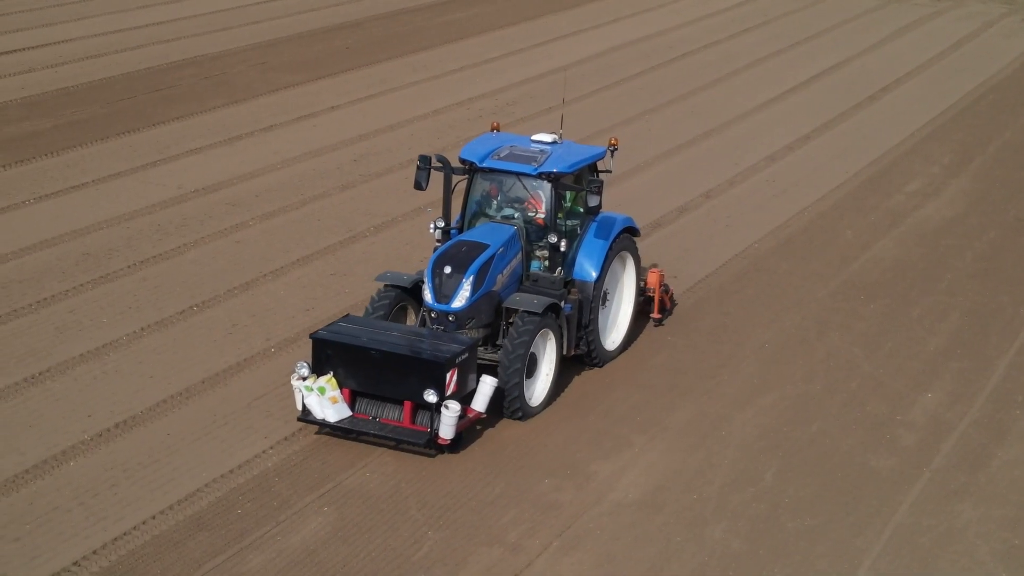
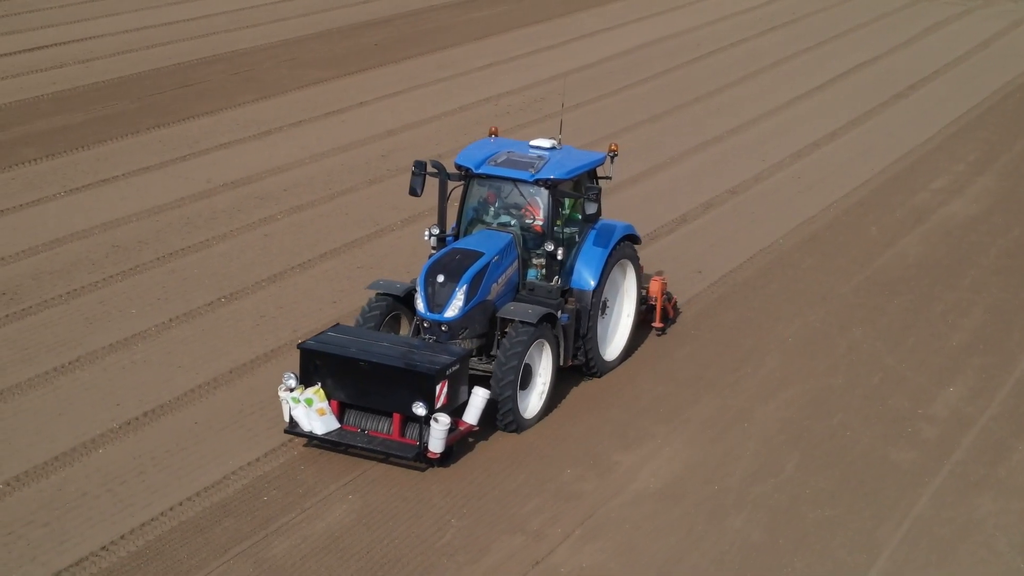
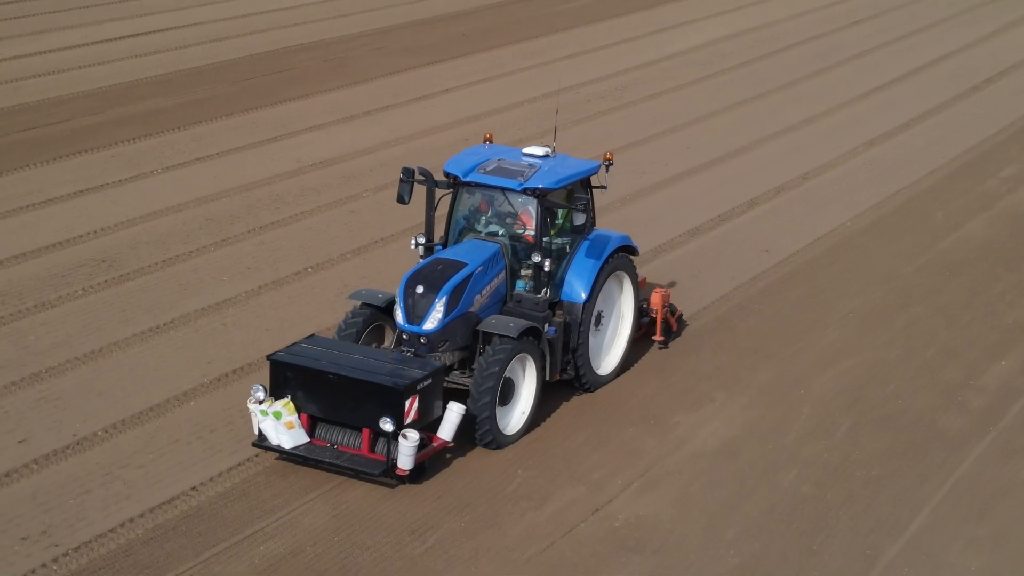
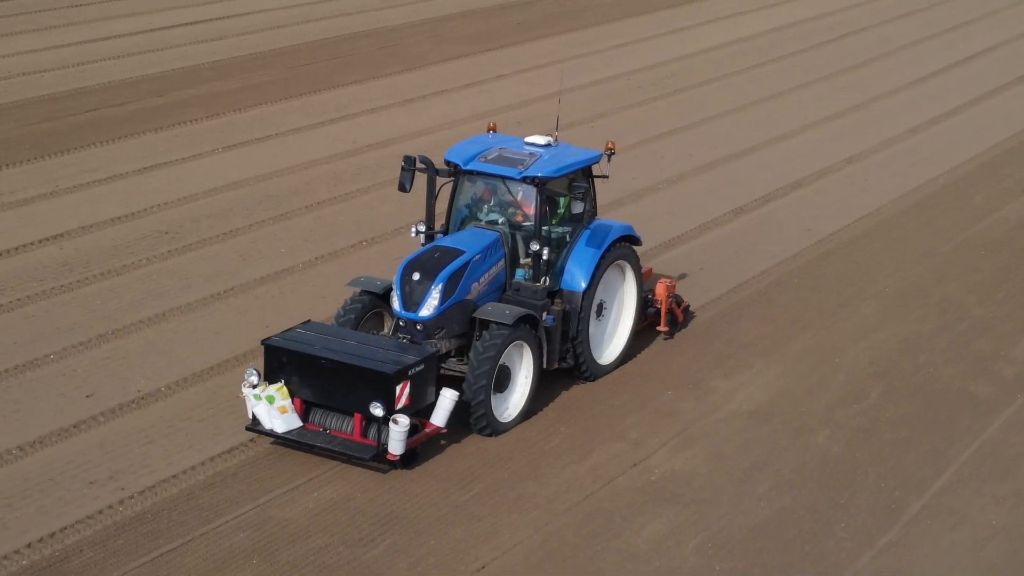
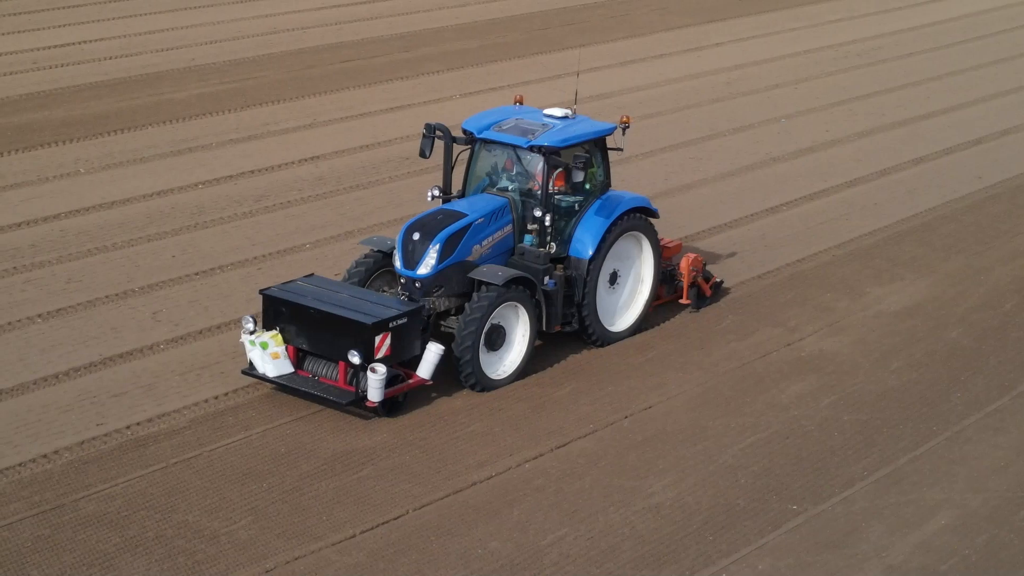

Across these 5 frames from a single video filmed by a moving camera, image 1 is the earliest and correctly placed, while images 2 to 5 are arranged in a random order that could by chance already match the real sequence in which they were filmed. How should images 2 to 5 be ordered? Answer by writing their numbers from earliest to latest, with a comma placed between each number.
2, 3, 4, 5
